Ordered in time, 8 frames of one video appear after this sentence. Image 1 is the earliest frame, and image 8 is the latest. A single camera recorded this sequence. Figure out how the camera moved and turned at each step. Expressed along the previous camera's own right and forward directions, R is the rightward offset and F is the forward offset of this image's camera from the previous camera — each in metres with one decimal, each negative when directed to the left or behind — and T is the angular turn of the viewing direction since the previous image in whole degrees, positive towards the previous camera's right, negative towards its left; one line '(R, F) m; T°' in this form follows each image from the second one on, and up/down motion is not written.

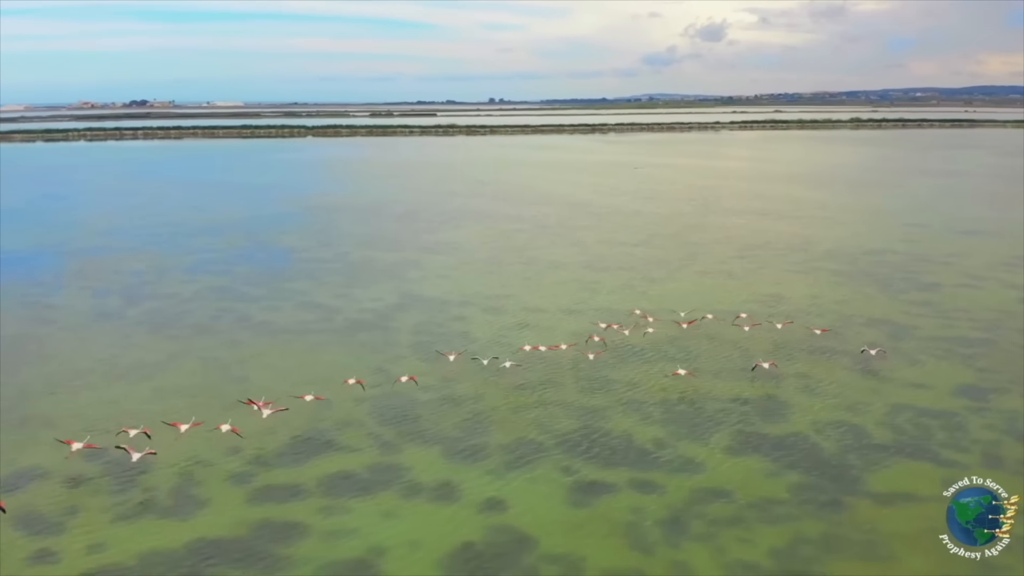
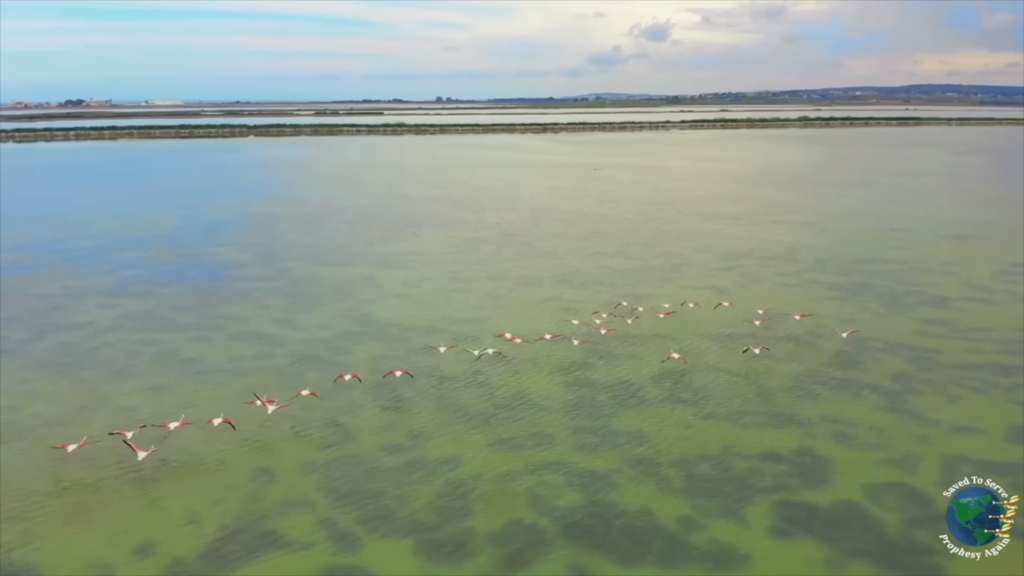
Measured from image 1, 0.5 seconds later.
(-0.3, +2.1) m; +3°
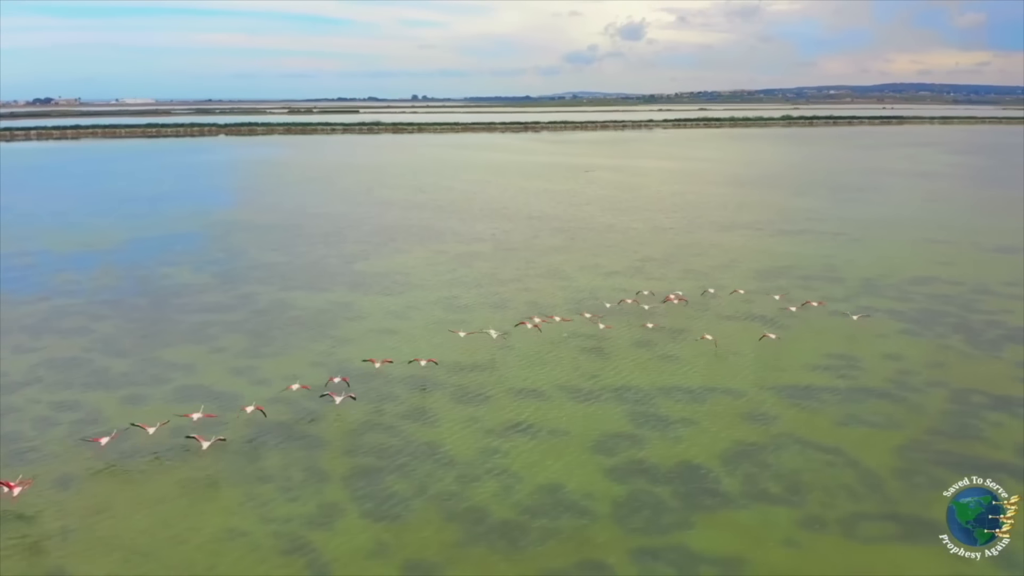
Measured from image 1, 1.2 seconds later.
(-0.5, +2.9) m; +1°
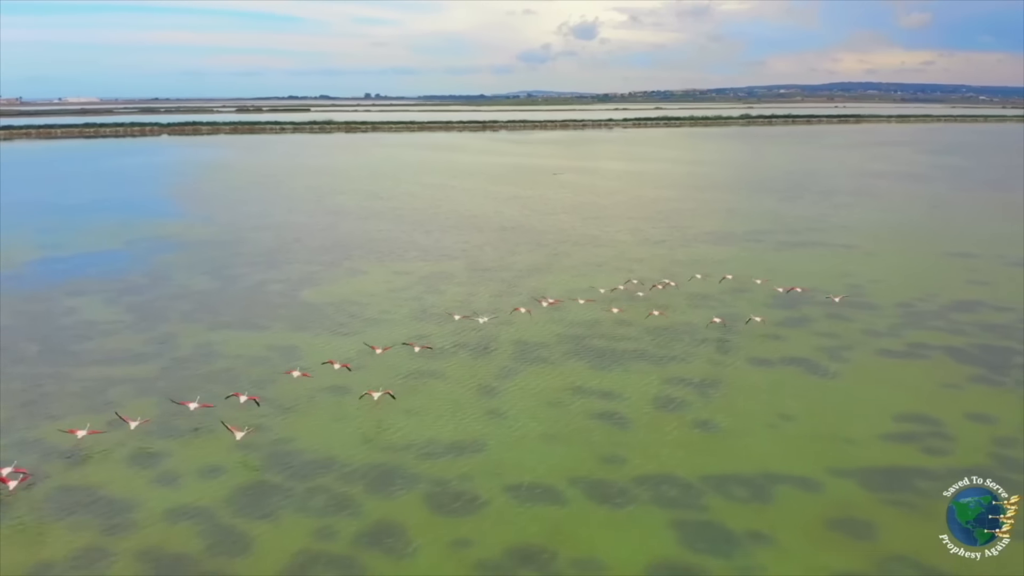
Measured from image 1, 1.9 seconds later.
(-0.4, +2.9) m; +3°
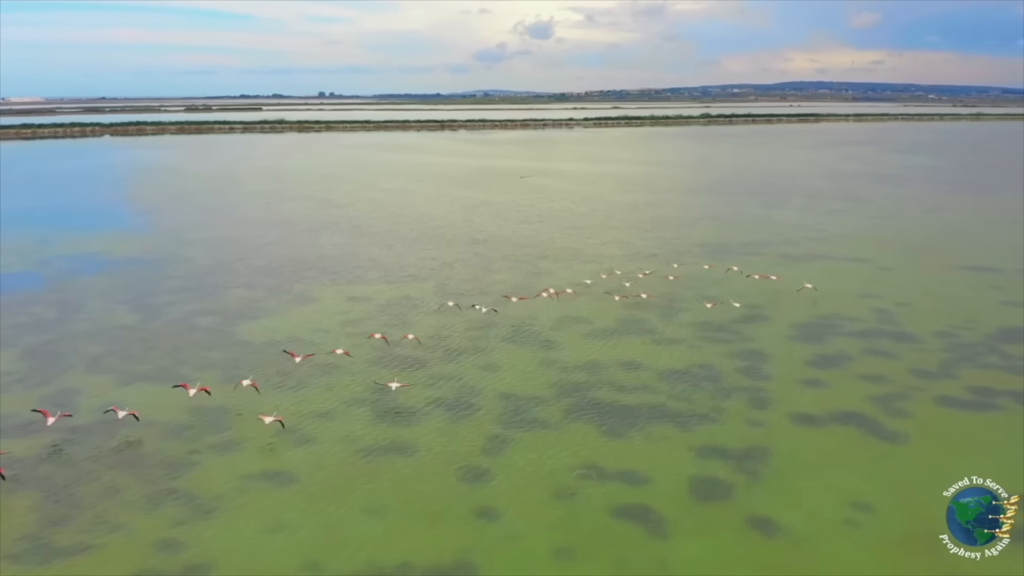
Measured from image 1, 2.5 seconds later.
(-0.3, +2.5) m; +3°
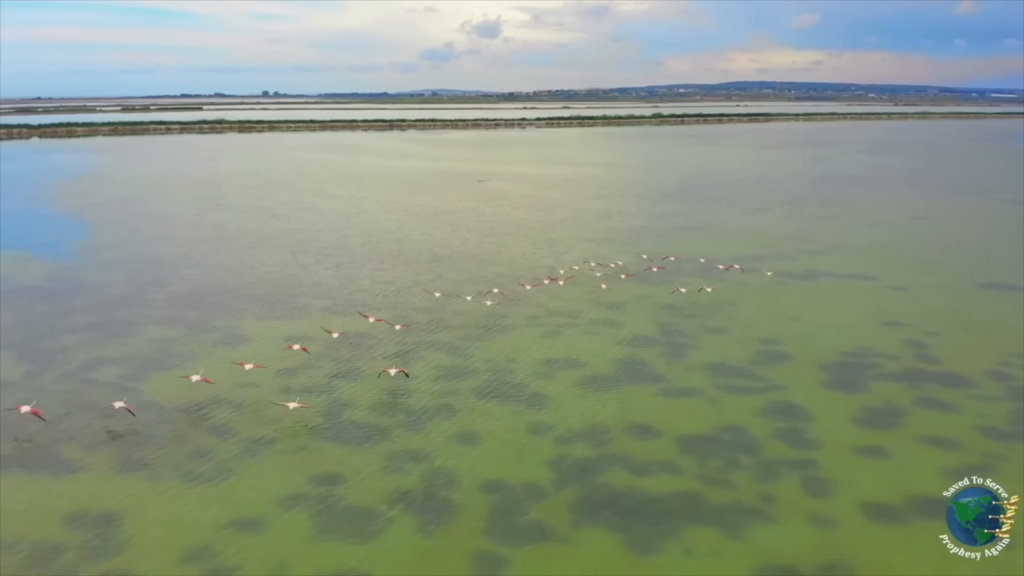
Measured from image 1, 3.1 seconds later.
(-0.3, +2.5) m; +3°
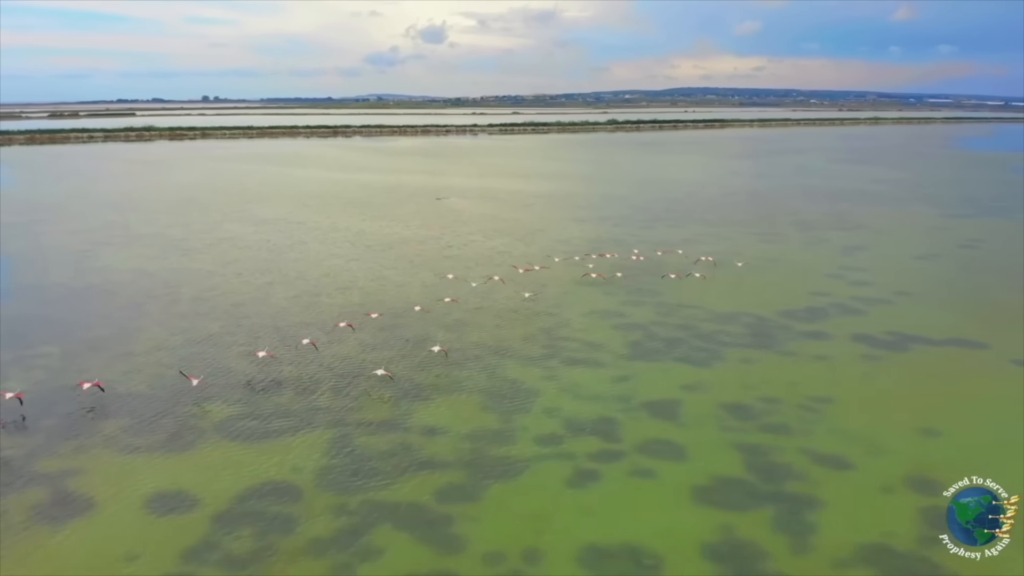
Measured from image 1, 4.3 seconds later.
(-0.6, +5.0) m; +3°
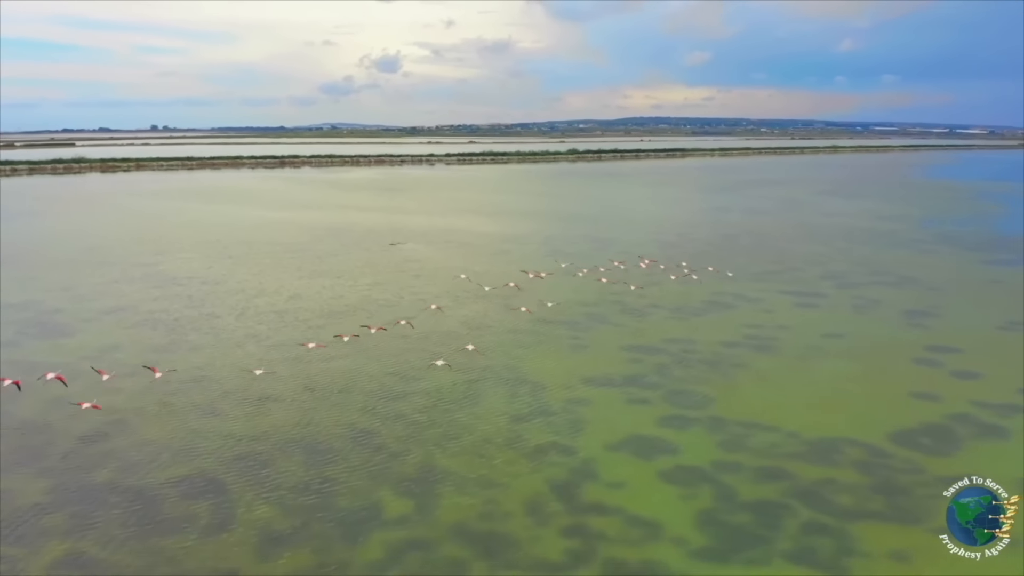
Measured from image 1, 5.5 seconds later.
(-0.4, +5.0) m; +3°
